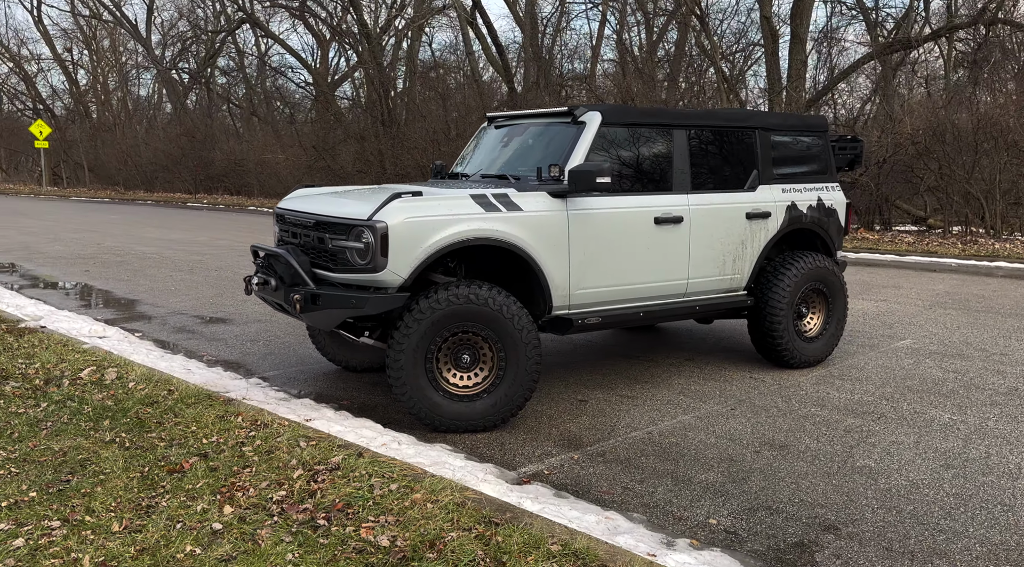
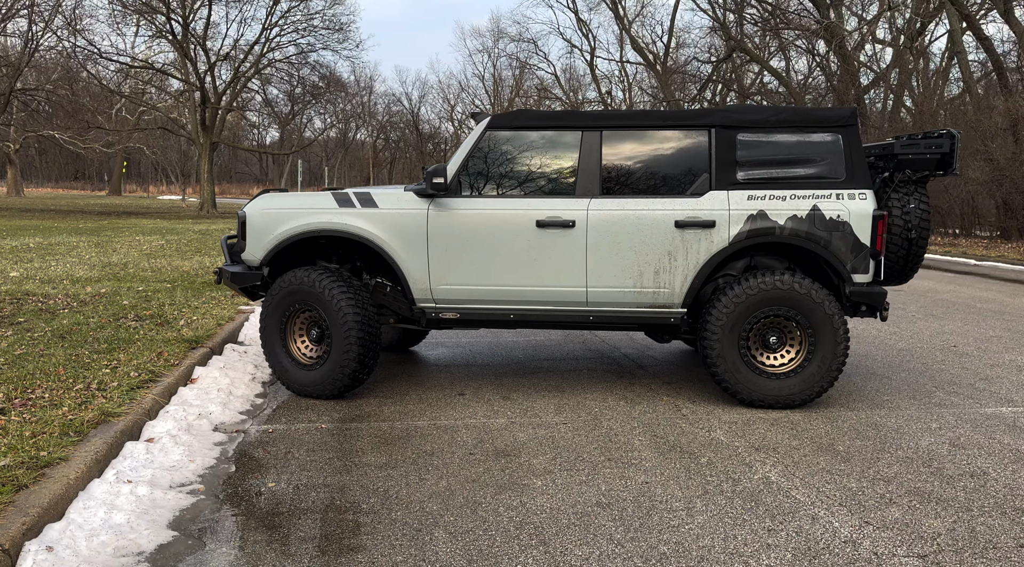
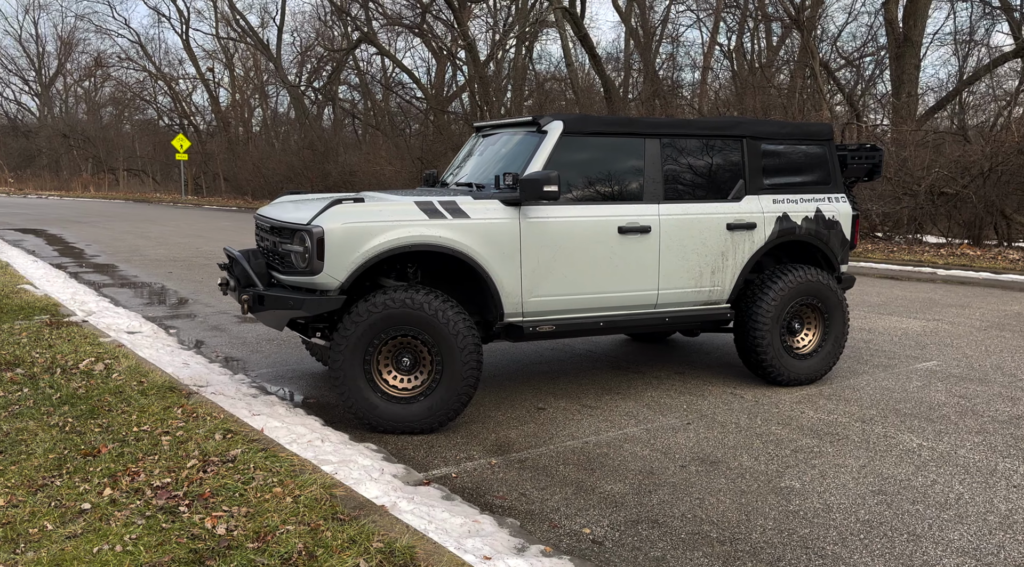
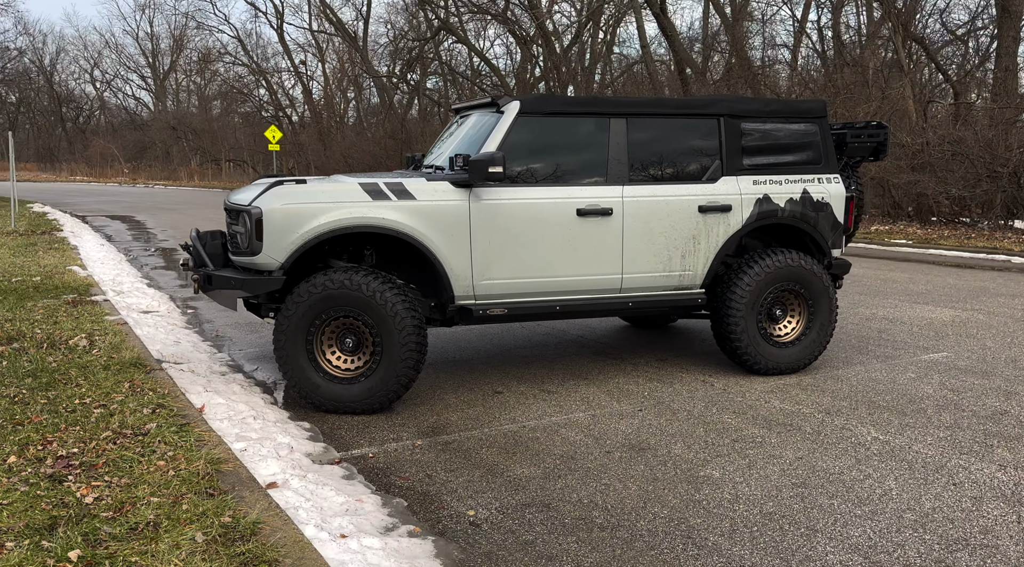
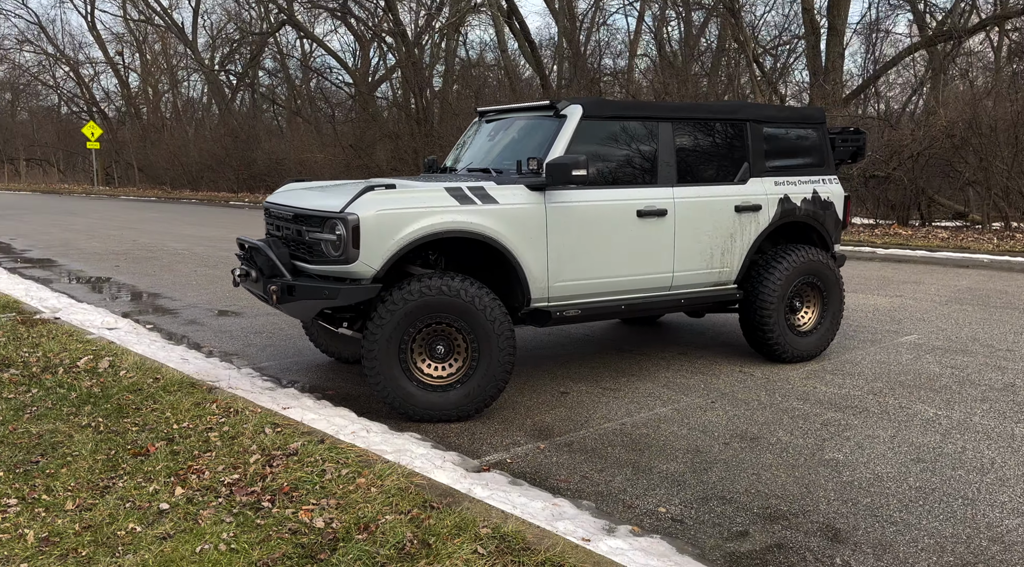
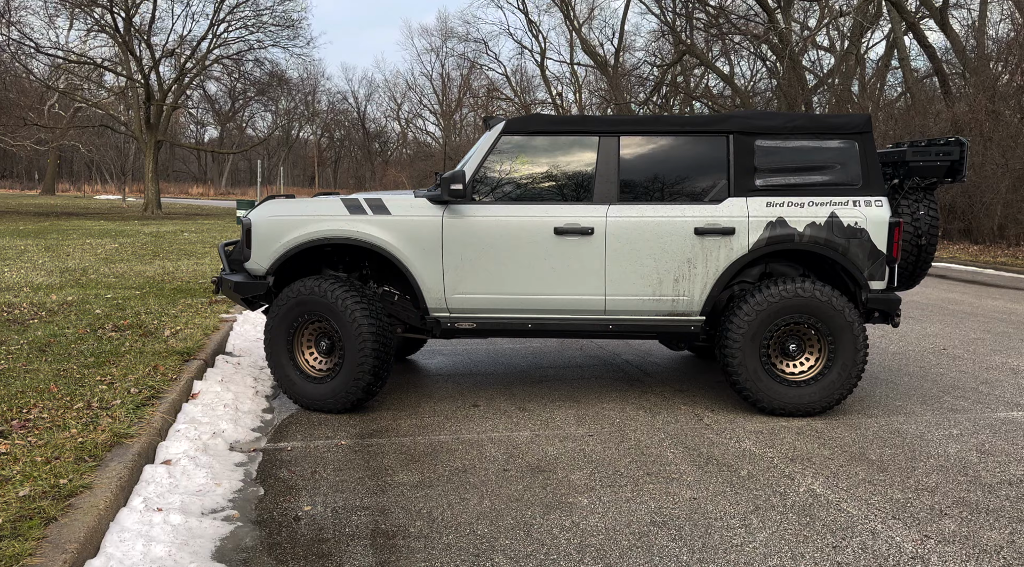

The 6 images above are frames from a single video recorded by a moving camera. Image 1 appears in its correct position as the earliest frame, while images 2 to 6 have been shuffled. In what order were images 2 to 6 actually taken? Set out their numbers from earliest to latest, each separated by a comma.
5, 3, 4, 6, 2
